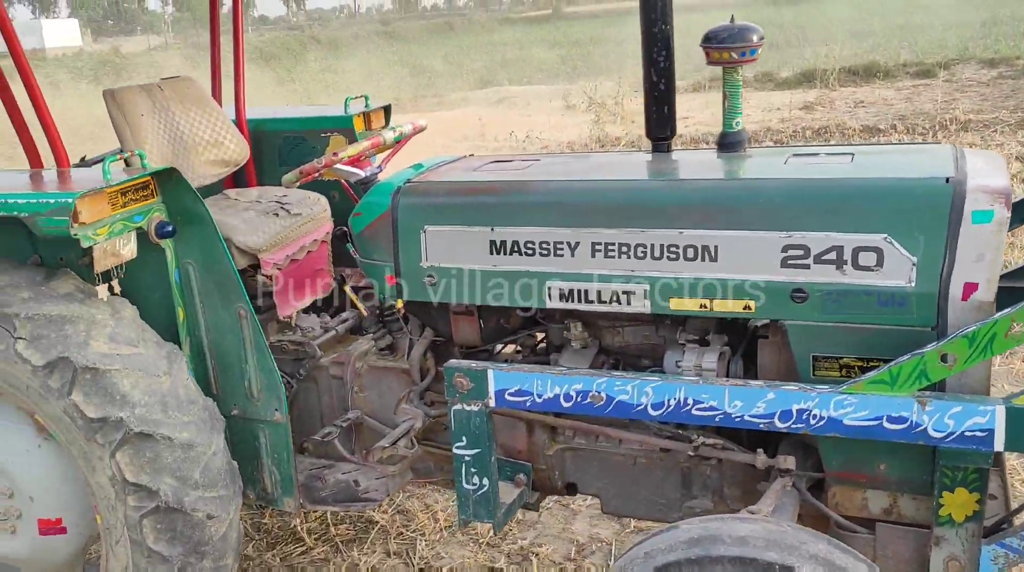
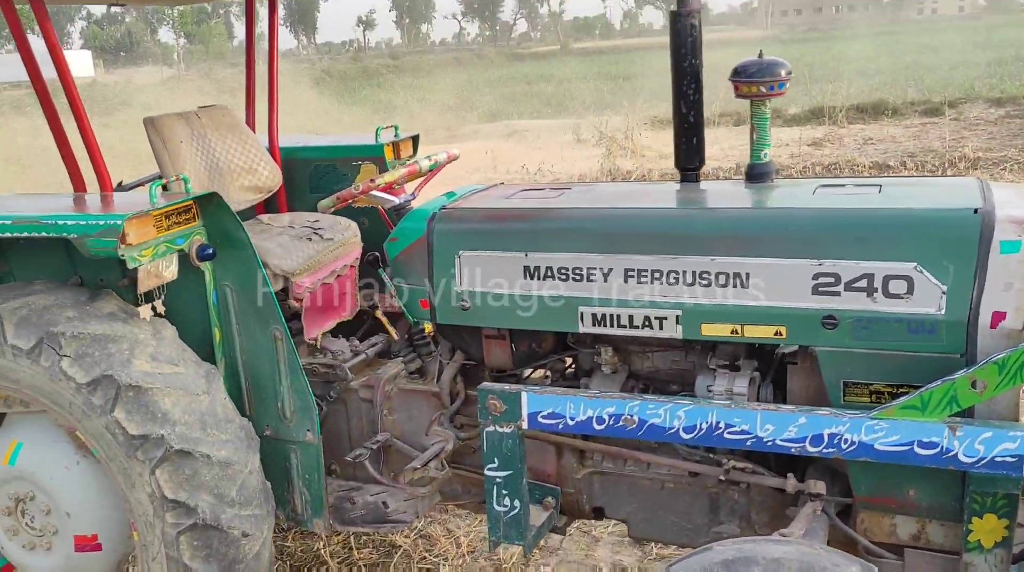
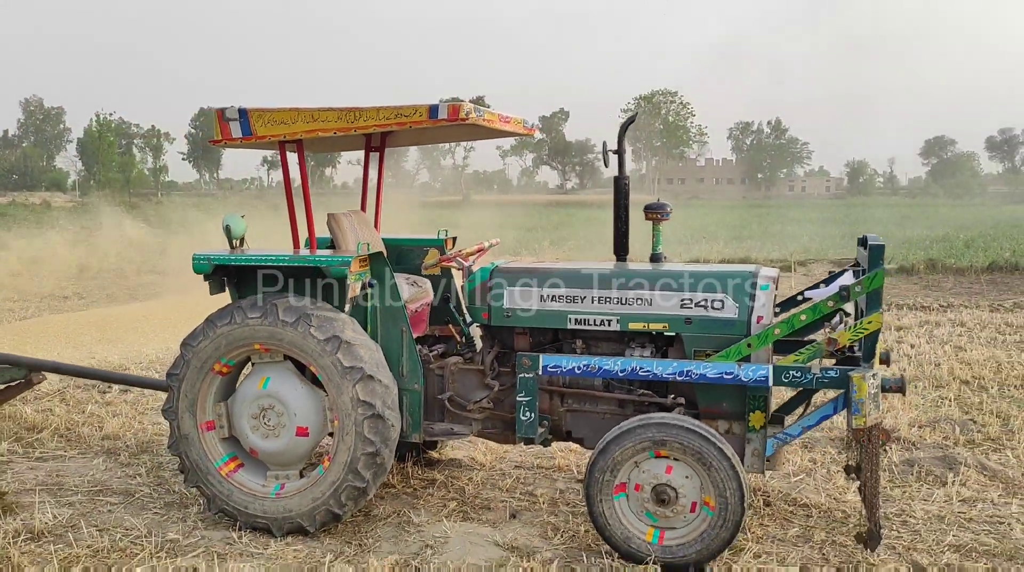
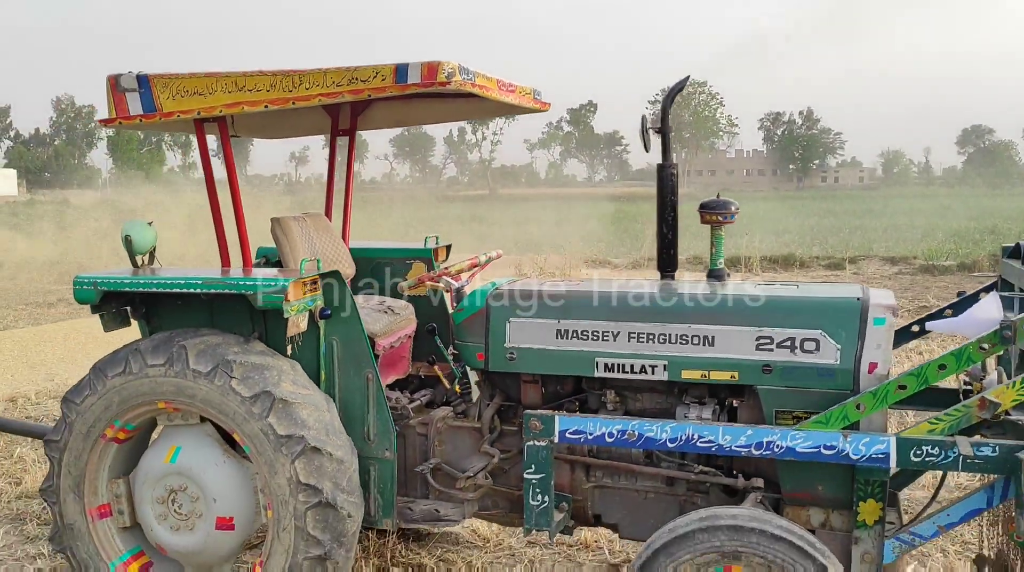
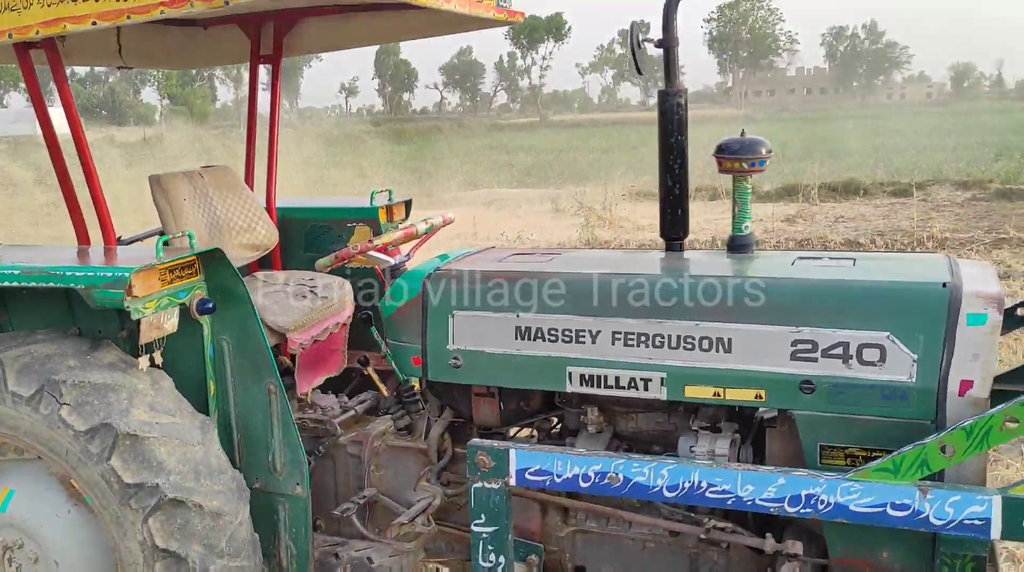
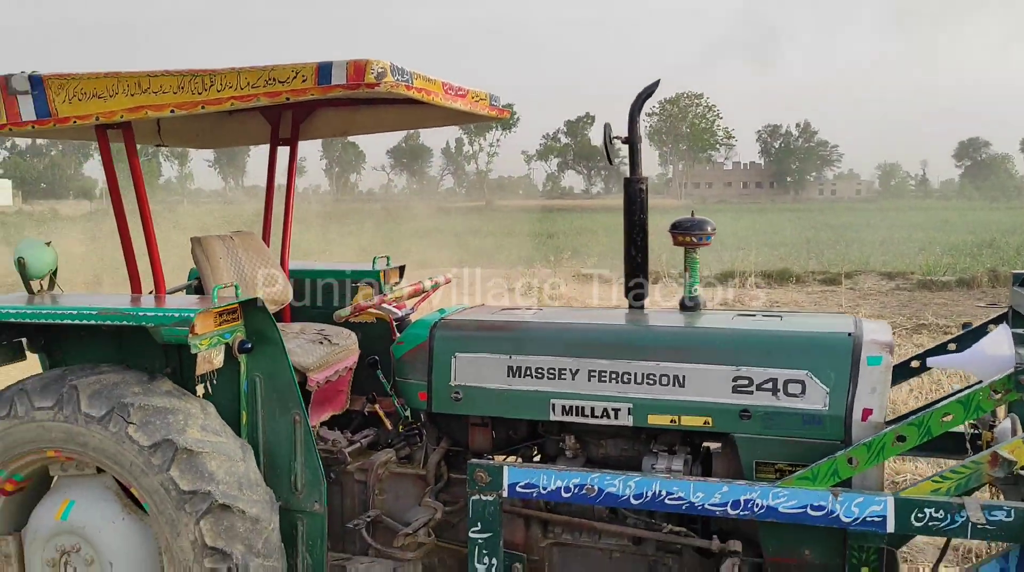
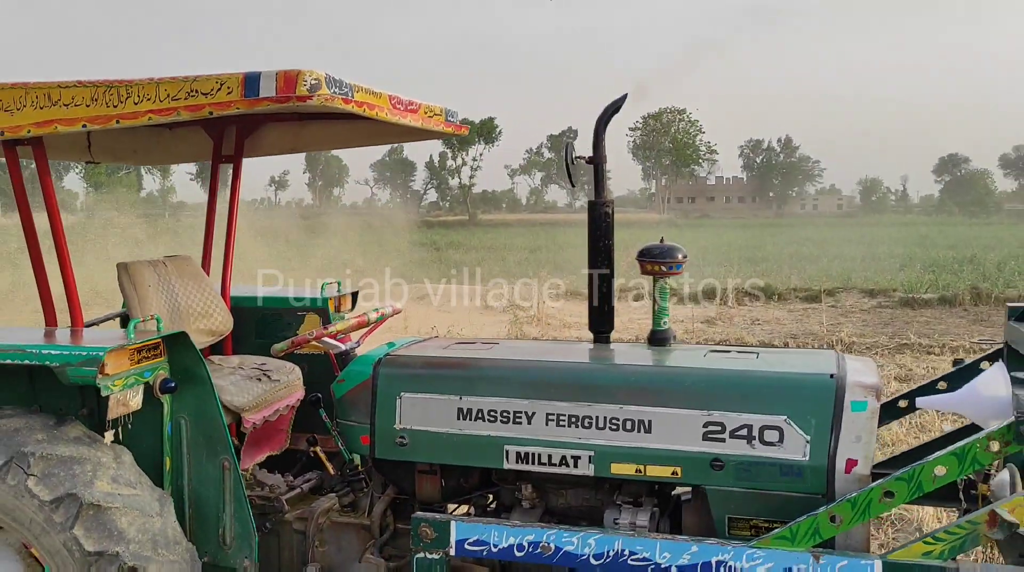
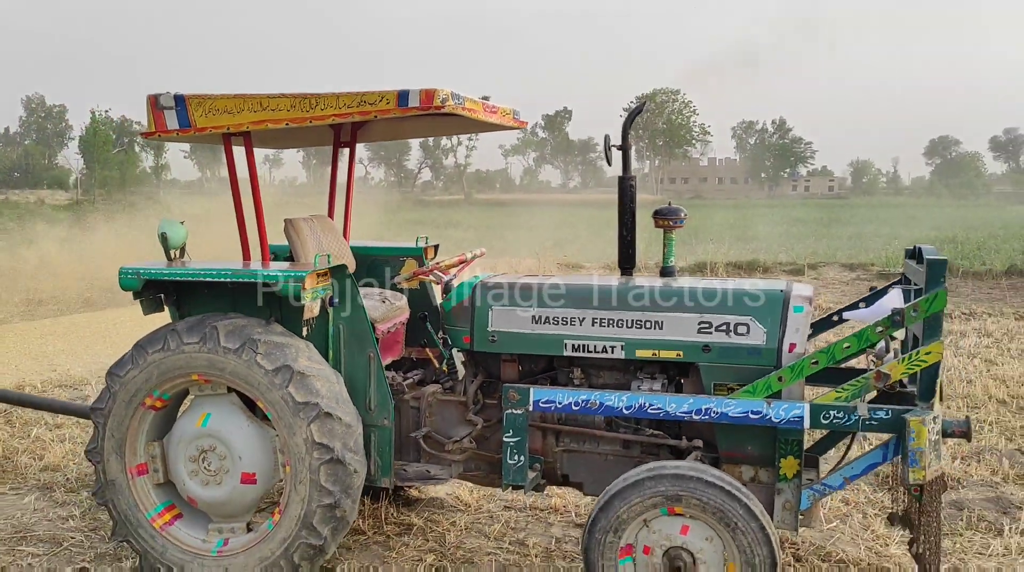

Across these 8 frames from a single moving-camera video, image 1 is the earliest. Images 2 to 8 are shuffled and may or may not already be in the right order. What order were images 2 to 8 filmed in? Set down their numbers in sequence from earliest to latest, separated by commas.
2, 5, 7, 6, 4, 8, 3
